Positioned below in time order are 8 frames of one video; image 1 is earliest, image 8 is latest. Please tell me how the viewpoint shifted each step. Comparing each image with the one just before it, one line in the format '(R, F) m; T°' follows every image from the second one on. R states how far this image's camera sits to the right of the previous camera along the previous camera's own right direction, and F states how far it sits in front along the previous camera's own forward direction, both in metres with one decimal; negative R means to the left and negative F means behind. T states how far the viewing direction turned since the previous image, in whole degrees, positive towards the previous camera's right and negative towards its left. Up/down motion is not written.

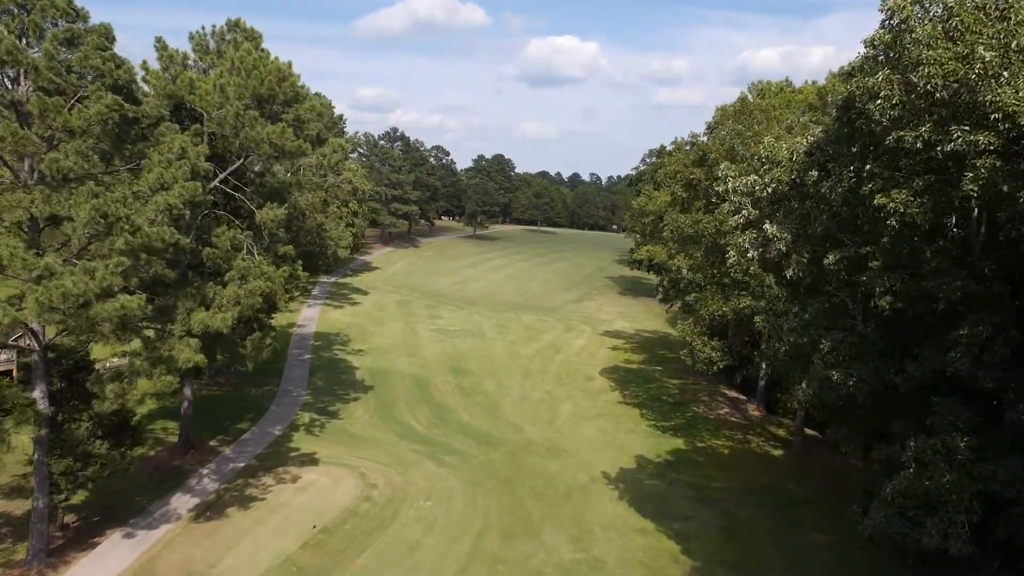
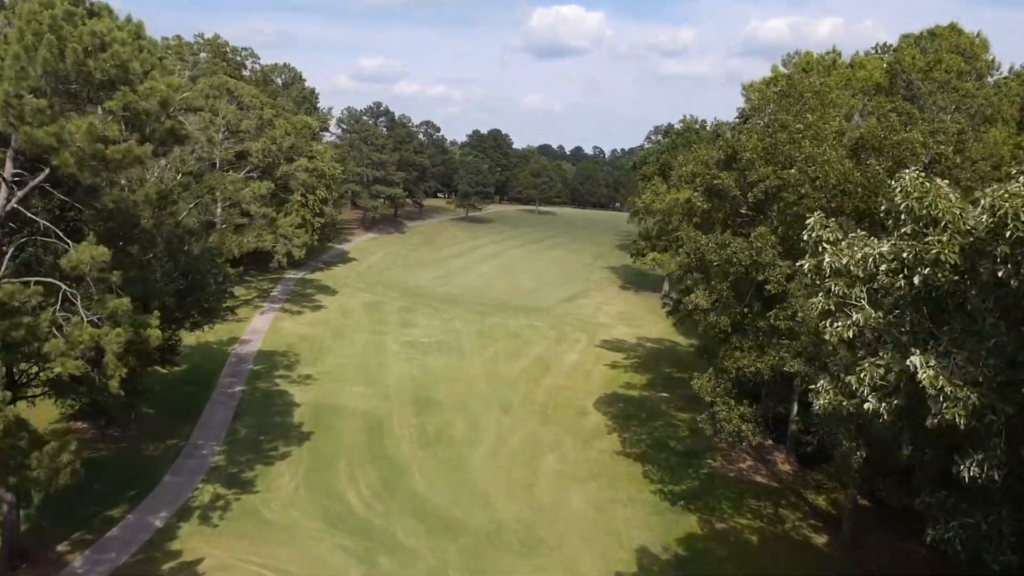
(+0.8, +4.9) m; 0°
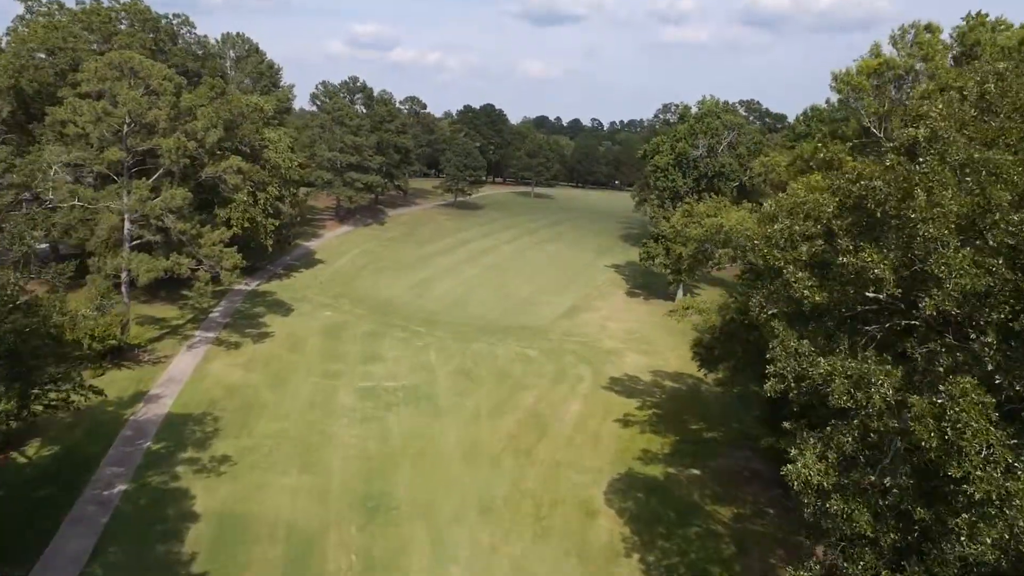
(+0.3, +6.1) m; 0°
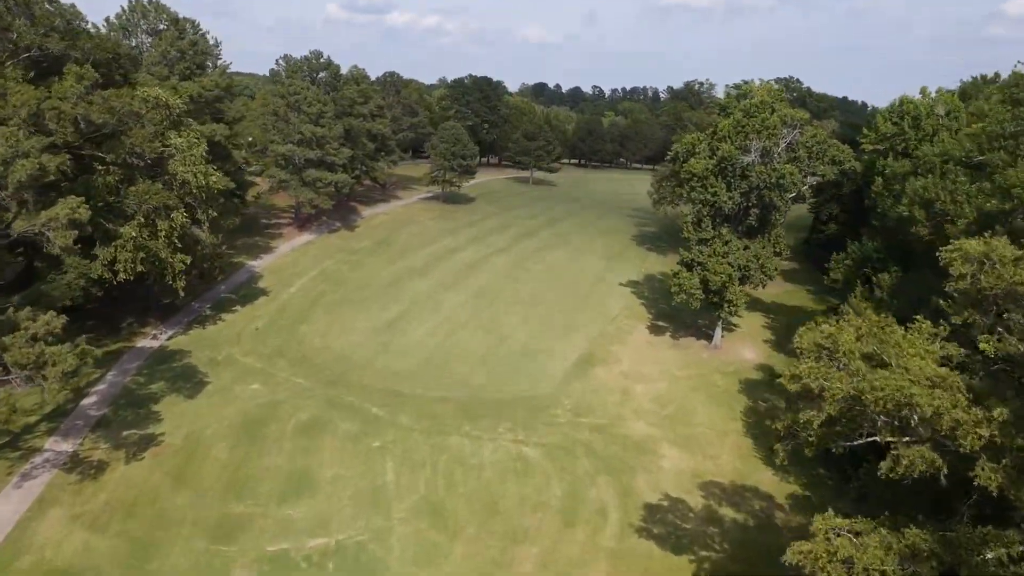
(+0.2, +8.5) m; 0°
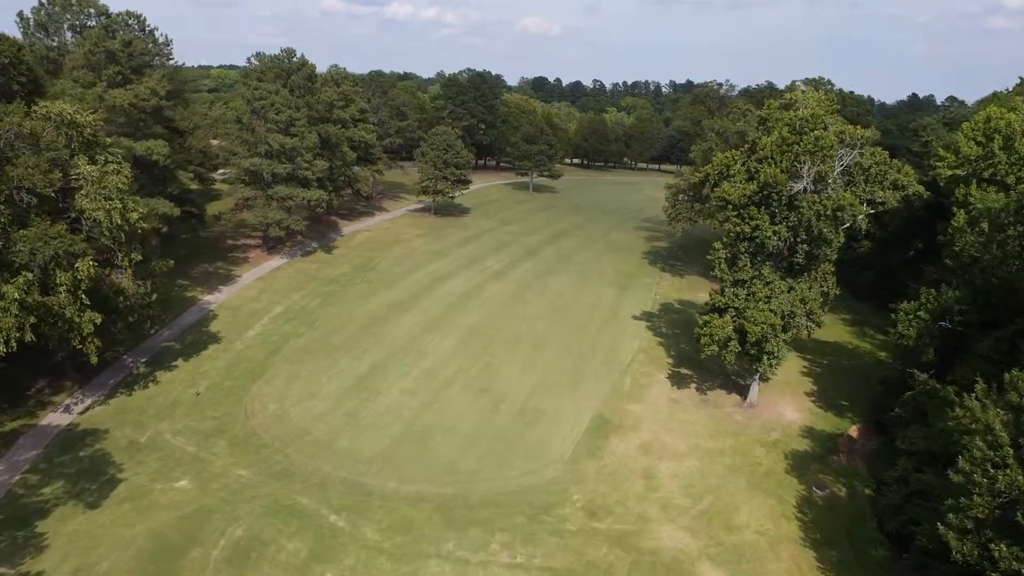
(+0.1, +5.1) m; 0°
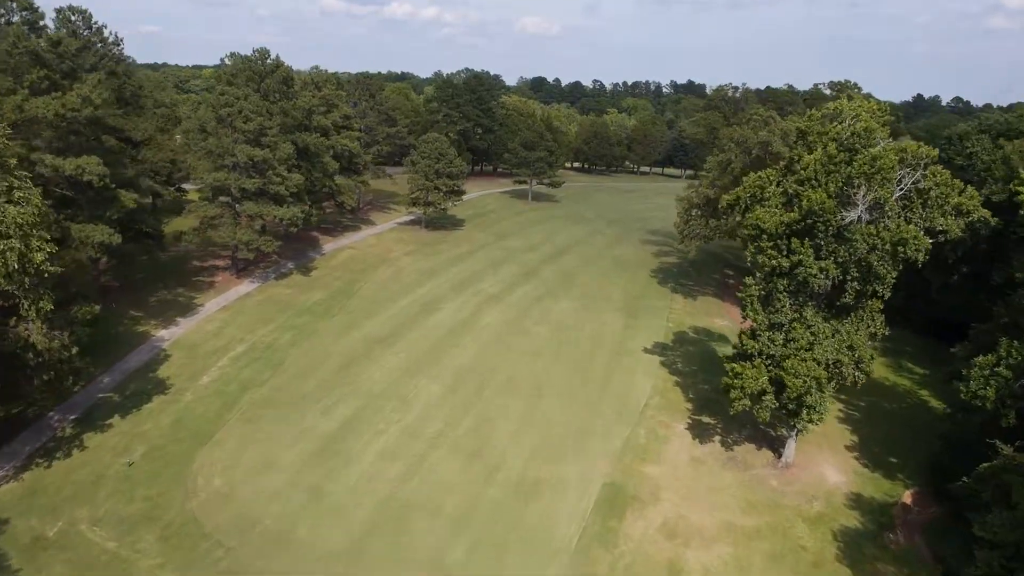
(+0.1, +3.8) m; 0°
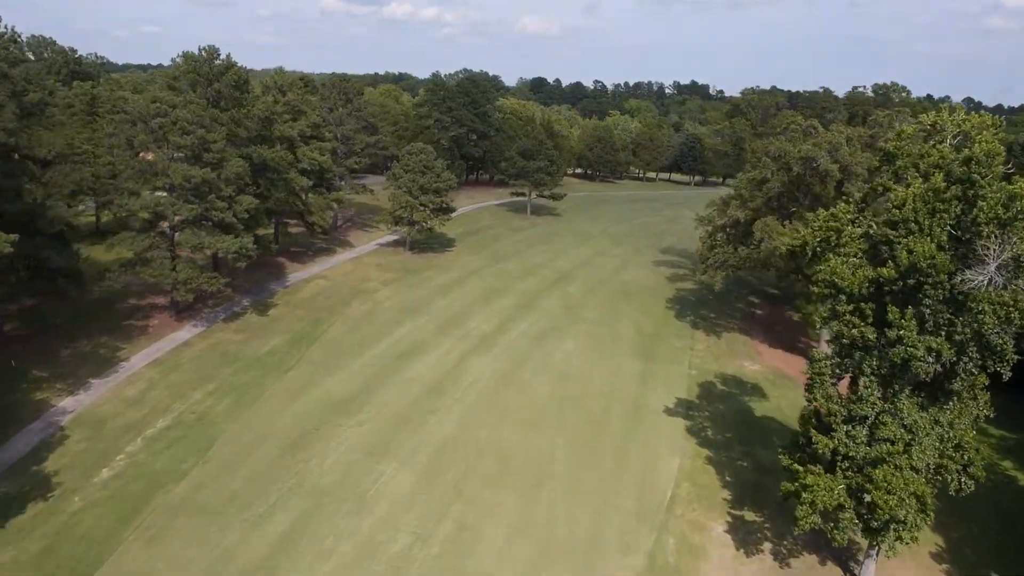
(+0.2, +5.5) m; 0°
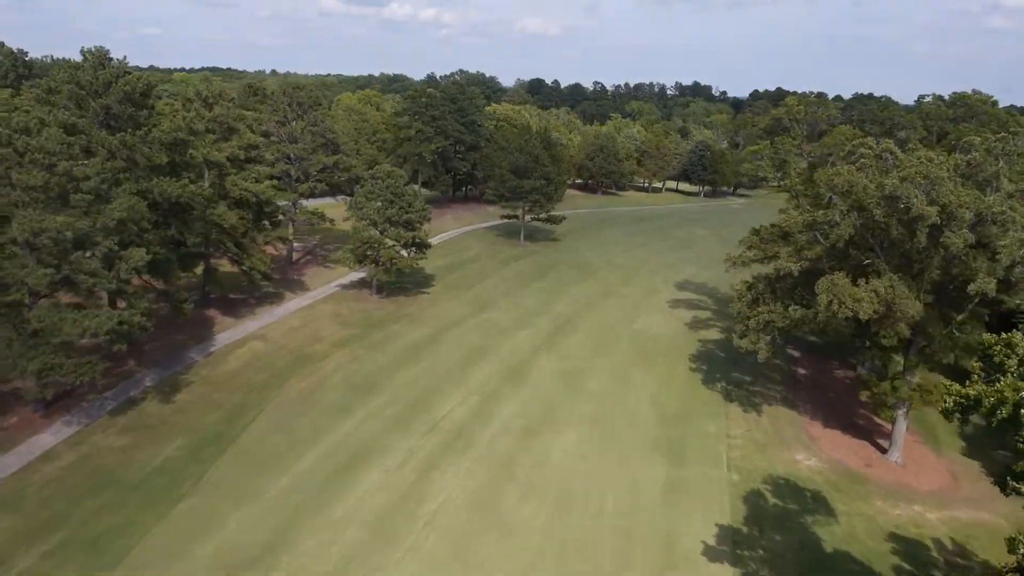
(+0.5, +7.2) m; 0°
